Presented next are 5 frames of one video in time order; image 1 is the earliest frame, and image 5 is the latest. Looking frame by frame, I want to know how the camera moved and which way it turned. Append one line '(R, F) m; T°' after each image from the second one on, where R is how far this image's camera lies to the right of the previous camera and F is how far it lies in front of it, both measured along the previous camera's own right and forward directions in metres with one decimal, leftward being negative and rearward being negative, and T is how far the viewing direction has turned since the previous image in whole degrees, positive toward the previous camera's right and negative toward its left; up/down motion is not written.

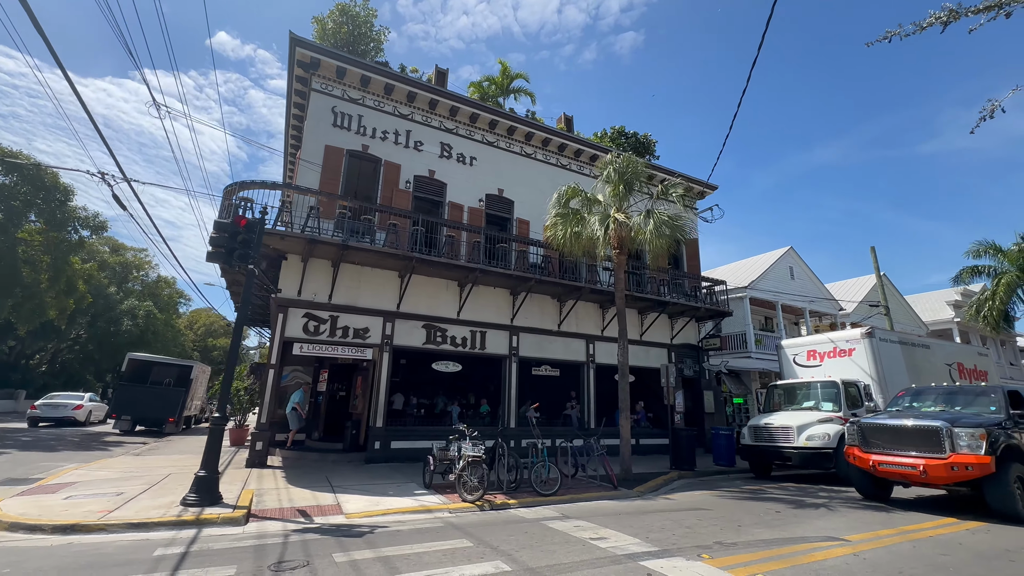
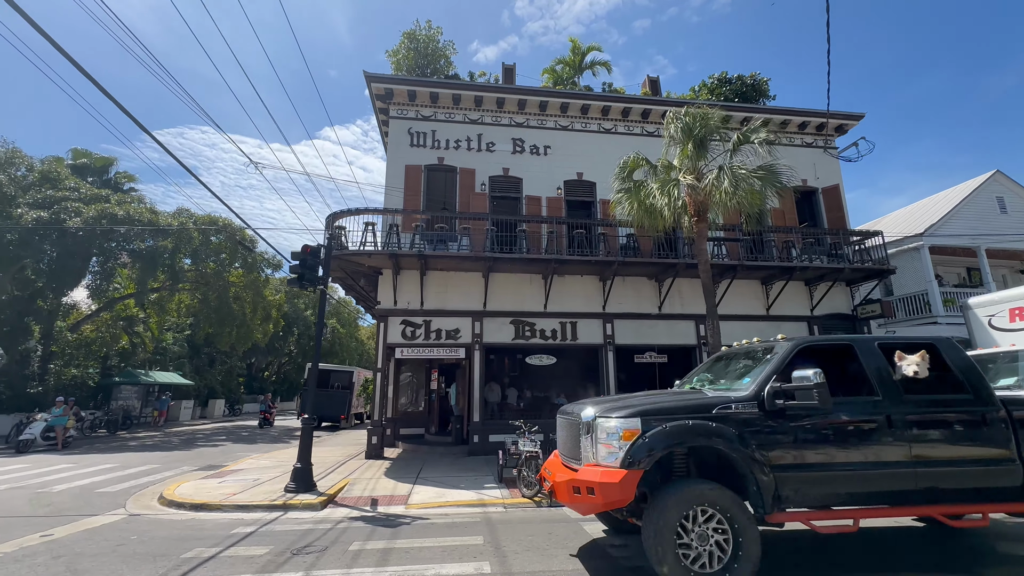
(+2.0, +0.6) m; -19°
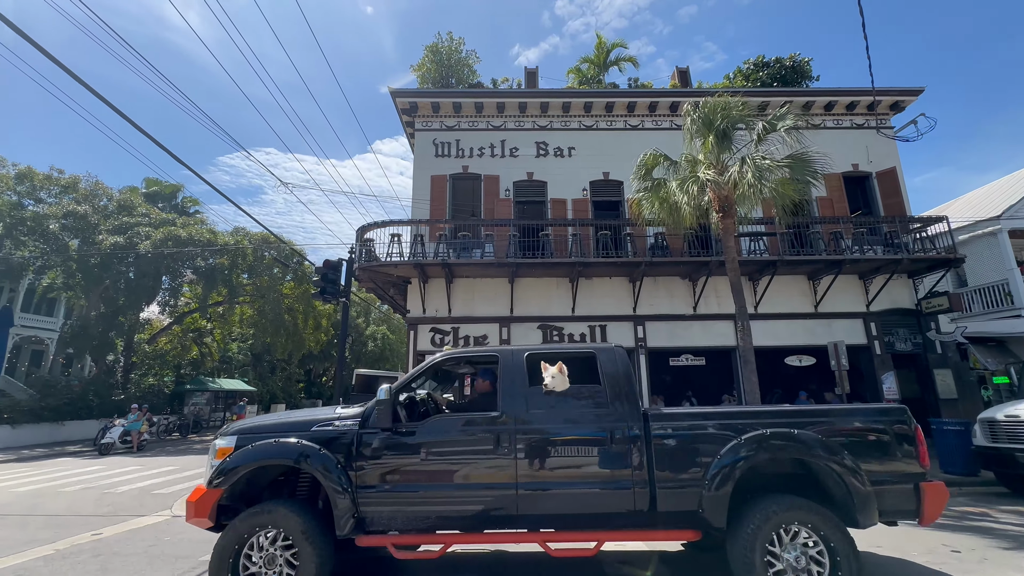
(+0.7, +0.1) m; -6°
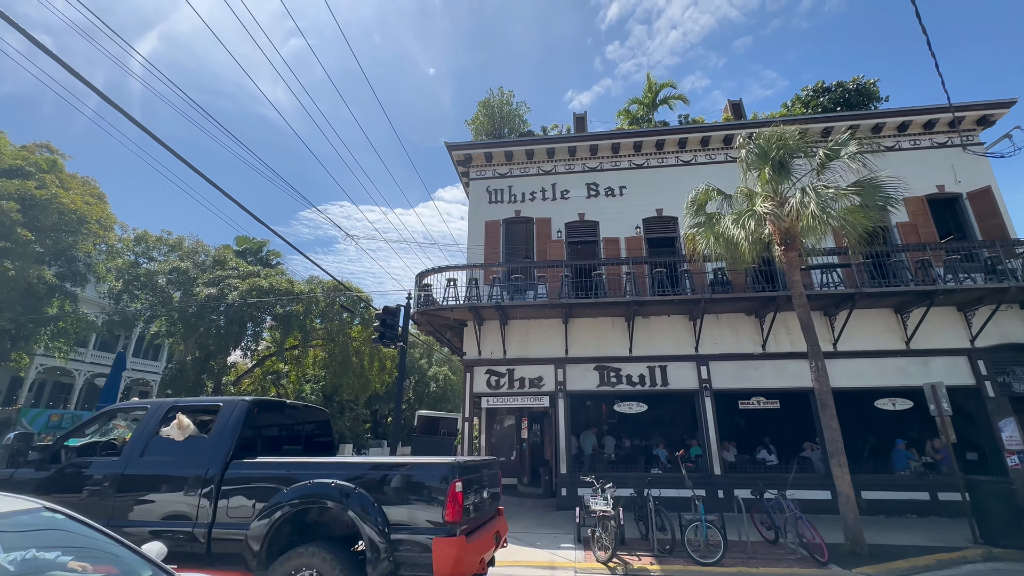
(+0.2, -0.1) m; -8°
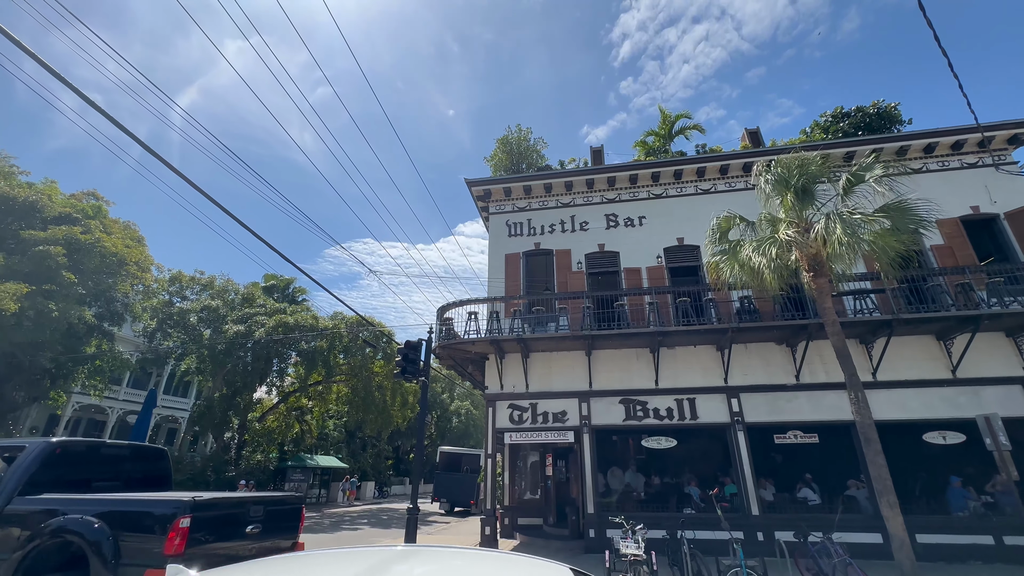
(0.0, 0.0) m; -3°
